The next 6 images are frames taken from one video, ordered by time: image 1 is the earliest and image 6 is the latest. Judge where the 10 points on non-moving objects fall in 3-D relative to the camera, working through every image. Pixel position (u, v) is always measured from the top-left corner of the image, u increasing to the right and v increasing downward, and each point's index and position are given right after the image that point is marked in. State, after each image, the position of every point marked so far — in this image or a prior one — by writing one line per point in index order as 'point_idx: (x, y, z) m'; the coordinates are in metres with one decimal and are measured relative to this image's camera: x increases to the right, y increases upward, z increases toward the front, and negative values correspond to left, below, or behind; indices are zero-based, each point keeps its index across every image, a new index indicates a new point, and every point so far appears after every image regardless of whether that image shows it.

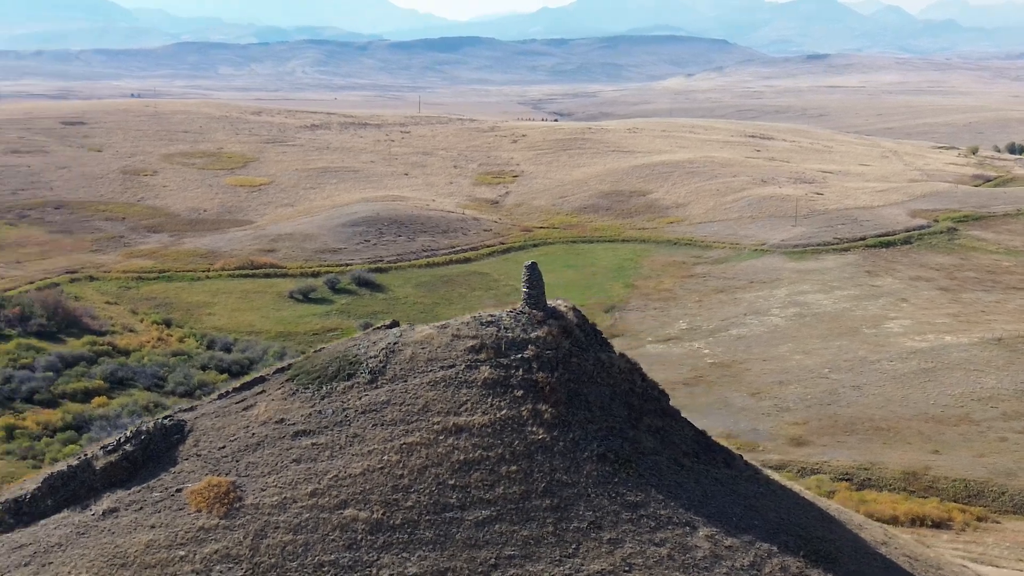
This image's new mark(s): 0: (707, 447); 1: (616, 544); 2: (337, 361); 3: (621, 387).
0: (+2.3, -1.8, +15.5) m
1: (+1.0, -2.4, +12.4) m
2: (-2.1, -0.8, +14.9) m
3: (+1.2, -1.1, +14.9) m
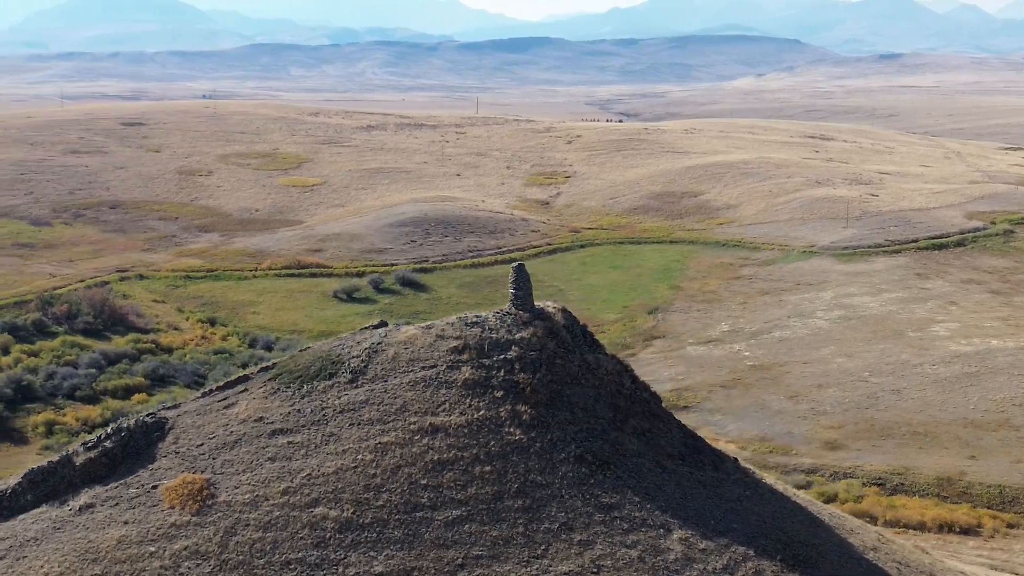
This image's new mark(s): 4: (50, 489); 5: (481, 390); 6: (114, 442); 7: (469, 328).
0: (+2.1, -1.9, +15.4) m
1: (+0.7, -2.4, +12.4) m
2: (-2.2, -0.8, +15.1) m
3: (+1.1, -1.1, +14.9) m
4: (-4.6, -2.0, +13.3) m
5: (-0.3, -1.1, +14.0) m
6: (-4.1, -1.6, +13.8) m
7: (-0.5, -0.4, +15.0) m
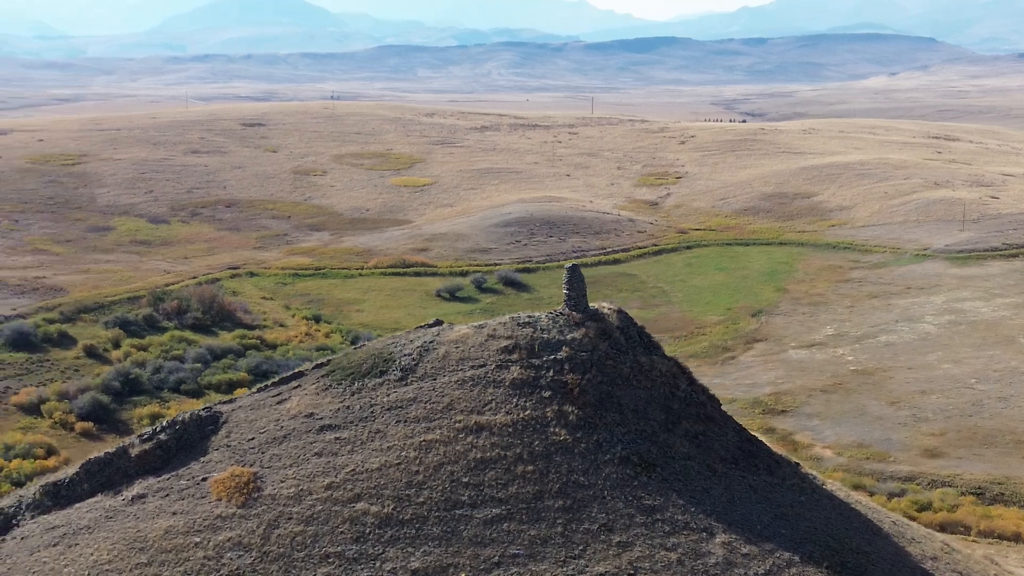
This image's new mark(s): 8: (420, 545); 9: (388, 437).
0: (+2.7, -1.9, +15.2) m
1: (+1.1, -2.4, +12.4) m
2: (-1.6, -0.8, +15.3) m
3: (+1.6, -1.1, +14.8) m
4: (-4.2, -2.0, +13.7) m
5: (+0.2, -1.1, +14.0) m
6: (-3.6, -1.6, +14.2) m
7: (+0.1, -0.4, +15.1) m
8: (-0.8, -2.3, +12.1) m
9: (-1.3, -1.5, +13.5) m
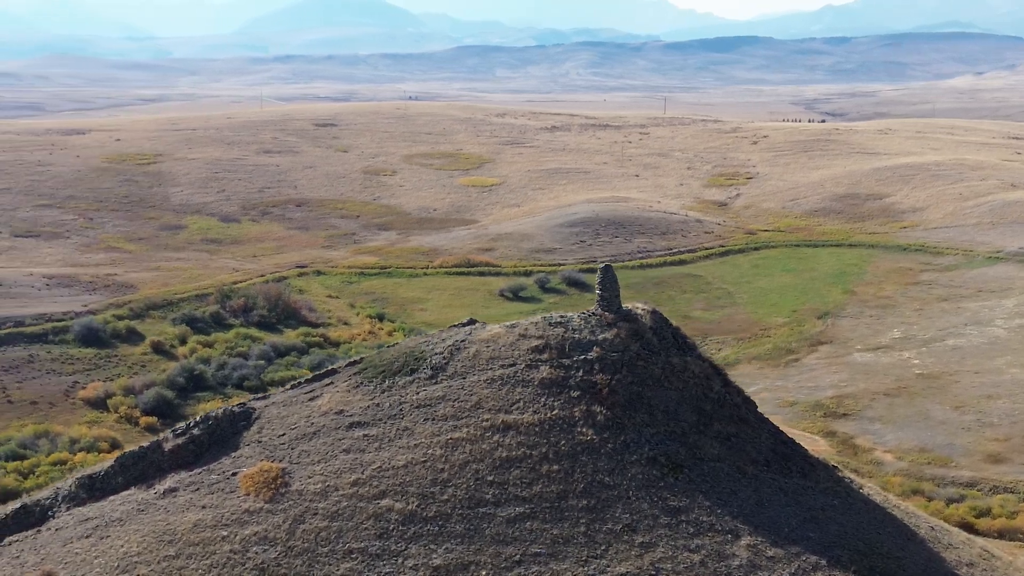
0: (+3.1, -1.9, +15.1) m
1: (+1.3, -2.4, +12.3) m
2: (-1.2, -0.8, +15.4) m
3: (+2.0, -1.1, +14.8) m
4: (-3.9, -1.9, +14.0) m
5: (+0.5, -1.1, +14.1) m
6: (-3.3, -1.5, +14.4) m
7: (+0.5, -0.4, +15.1) m
8: (-0.6, -2.3, +12.1) m
9: (-1.0, -1.5, +13.6) m
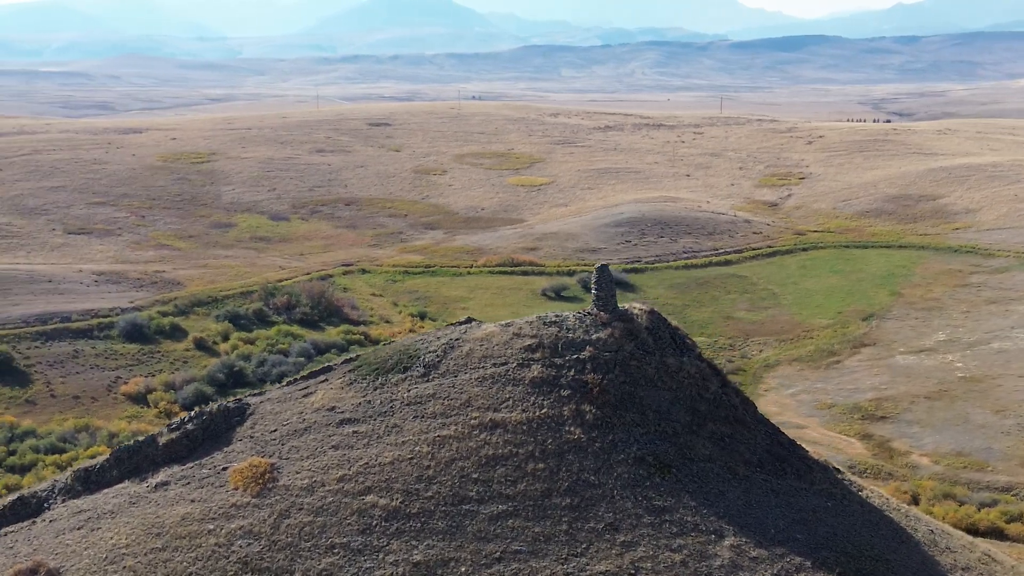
0: (+3.0, -1.9, +15.1) m
1: (+1.1, -2.4, +12.4) m
2: (-1.3, -0.8, +15.5) m
3: (+1.9, -1.1, +14.8) m
4: (-4.0, -1.9, +14.2) m
5: (+0.4, -1.1, +14.1) m
6: (-3.4, -1.5, +14.6) m
7: (+0.4, -0.4, +15.2) m
8: (-0.8, -2.3, +12.3) m
9: (-1.1, -1.5, +13.8) m
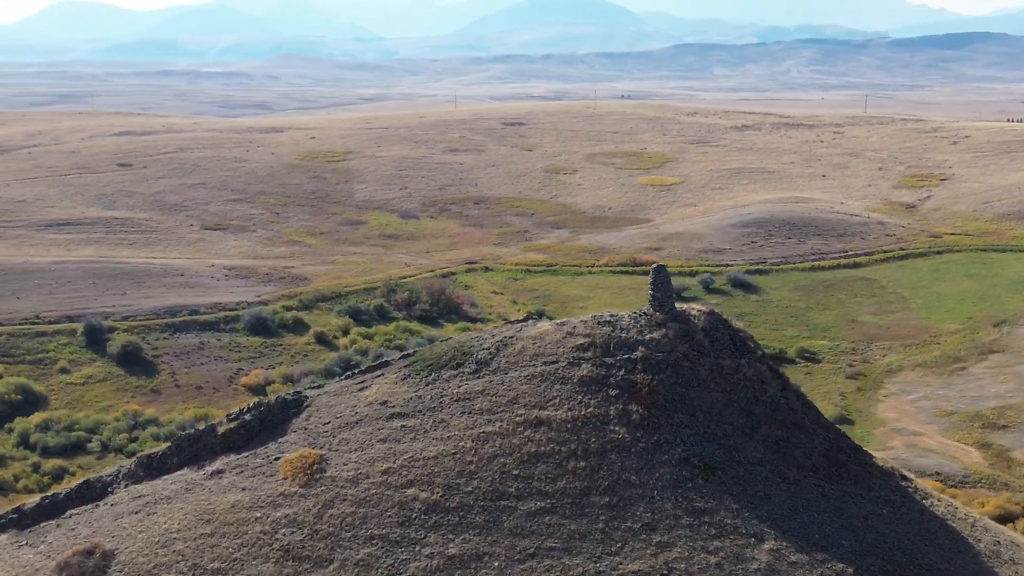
0: (+3.6, -1.9, +14.9) m
1: (+1.4, -2.4, +12.4) m
2: (-0.6, -0.7, +15.8) m
3: (+2.5, -1.2, +14.7) m
4: (-3.4, -1.8, +14.7) m
5: (+0.9, -1.1, +14.2) m
6: (-2.8, -1.4, +15.1) m
7: (+1.1, -0.4, +15.2) m
8: (-0.5, -2.3, +12.5) m
9: (-0.6, -1.5, +14.0) m
